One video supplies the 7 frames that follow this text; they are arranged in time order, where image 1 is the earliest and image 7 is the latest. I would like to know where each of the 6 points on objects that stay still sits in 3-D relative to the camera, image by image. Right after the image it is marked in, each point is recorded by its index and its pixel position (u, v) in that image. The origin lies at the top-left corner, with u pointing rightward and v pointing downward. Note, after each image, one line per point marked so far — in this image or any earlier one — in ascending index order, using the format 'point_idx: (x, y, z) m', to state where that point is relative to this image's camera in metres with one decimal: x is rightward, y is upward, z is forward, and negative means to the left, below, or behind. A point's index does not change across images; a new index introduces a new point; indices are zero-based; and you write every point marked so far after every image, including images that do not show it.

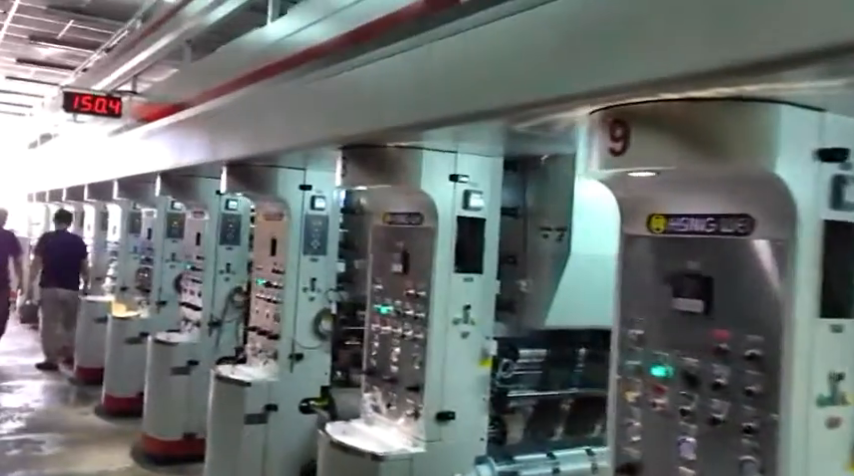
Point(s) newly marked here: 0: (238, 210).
0: (-1.6, +0.2, +7.7) m
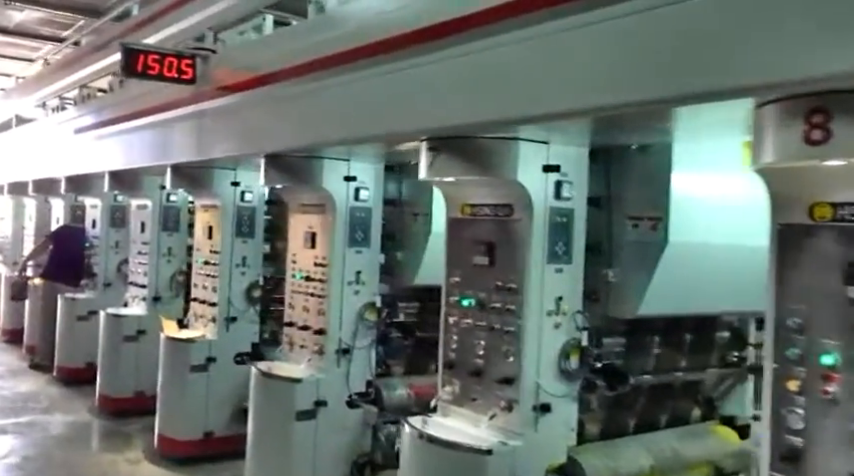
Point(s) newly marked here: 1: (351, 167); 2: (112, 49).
0: (-0.4, +0.2, +5.9) m
1: (-0.5, +0.5, +5.8) m
2: (-3.7, +2.2, +10.3) m
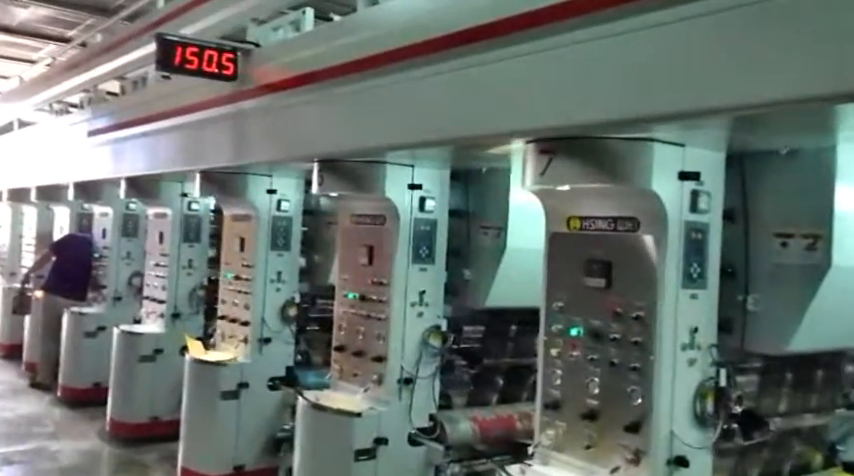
0: (0.0, +0.1, +5.2) m
1: (-0.1, +0.4, +5.2) m
2: (-3.3, +2.1, +9.7) m
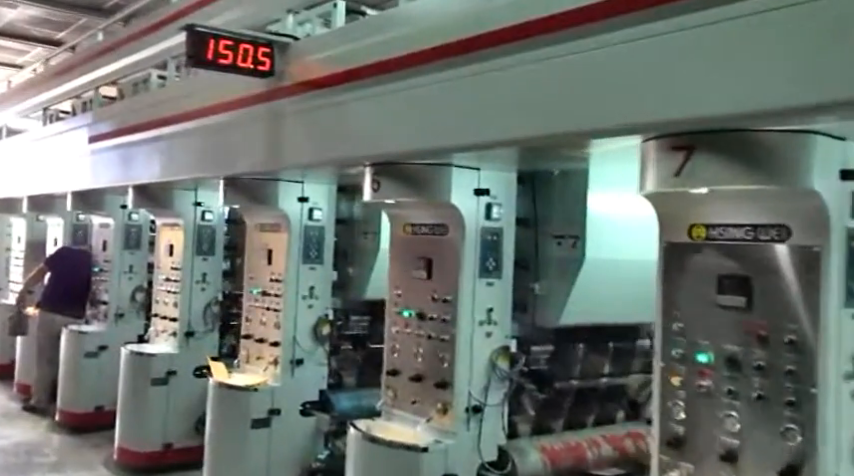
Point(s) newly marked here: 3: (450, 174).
0: (+0.4, +0.1, +4.7) m
1: (+0.3, +0.3, +4.6) m
2: (-3.1, +1.9, +9.1) m
3: (+0.1, +0.3, +4.5) m
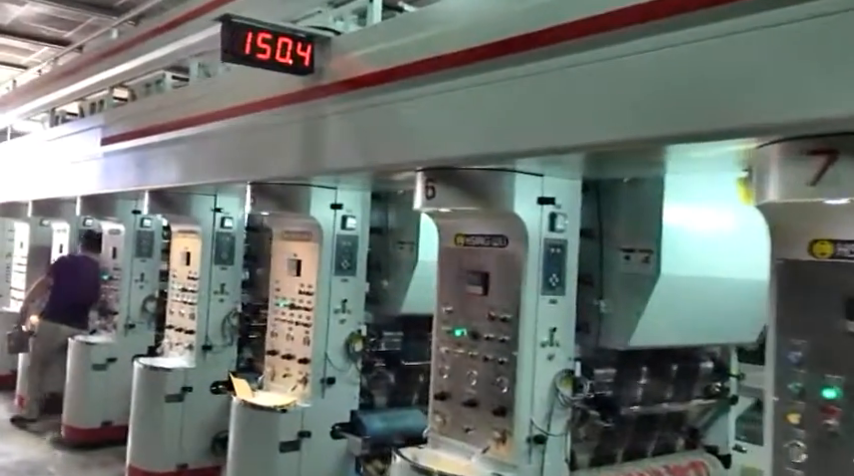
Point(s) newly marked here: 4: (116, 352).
0: (+0.7, 0.0, +4.3) m
1: (+0.6, +0.3, +4.2) m
2: (-2.8, +1.9, +8.7) m
3: (+0.4, +0.3, +4.1) m
4: (-3.1, -1.1, +8.9) m
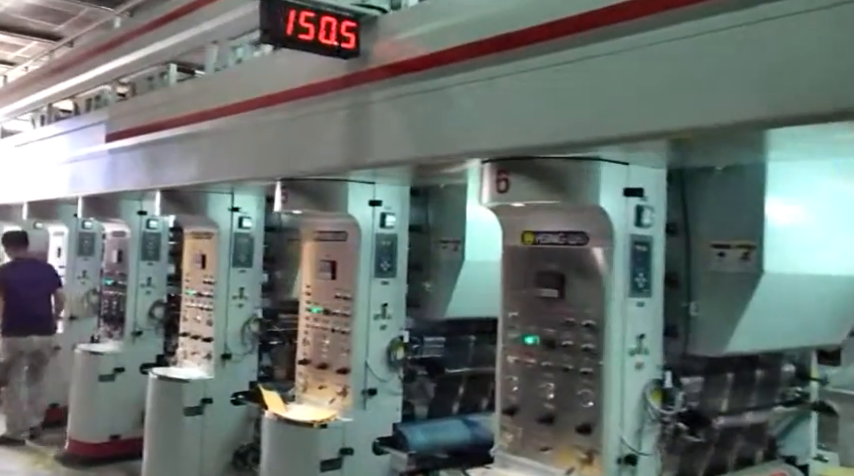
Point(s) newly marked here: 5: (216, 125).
0: (+1.0, 0.0, +3.8) m
1: (+0.9, +0.3, +3.8) m
2: (-2.6, +1.8, +8.2) m
3: (+0.7, +0.3, +3.7) m
4: (-2.8, -1.2, +8.4) m
5: (-1.5, +0.8, +6.2) m
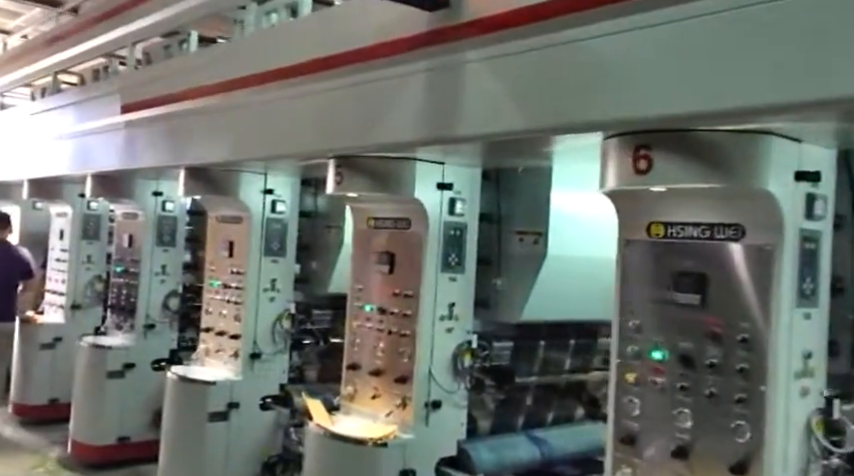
0: (+1.4, +0.1, +3.1) m
1: (+1.3, +0.3, +3.1) m
2: (-2.2, +2.0, +7.4) m
3: (+1.1, +0.3, +2.9) m
4: (-2.5, -1.0, +7.6) m
5: (-1.1, +0.9, +5.4) m
